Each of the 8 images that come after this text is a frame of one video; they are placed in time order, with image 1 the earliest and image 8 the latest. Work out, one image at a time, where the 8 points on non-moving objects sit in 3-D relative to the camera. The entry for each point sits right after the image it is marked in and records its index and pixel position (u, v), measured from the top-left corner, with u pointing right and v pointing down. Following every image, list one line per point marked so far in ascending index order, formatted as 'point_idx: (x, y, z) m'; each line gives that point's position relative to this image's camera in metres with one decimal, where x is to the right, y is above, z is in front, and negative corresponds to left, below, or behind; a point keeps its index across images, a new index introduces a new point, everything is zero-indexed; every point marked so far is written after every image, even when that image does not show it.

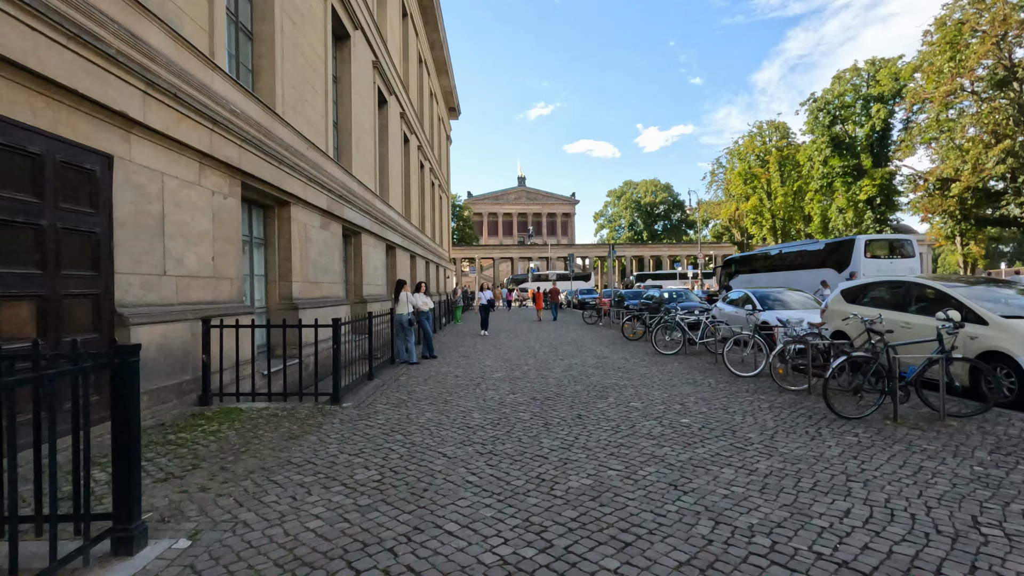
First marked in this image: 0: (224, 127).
0: (-4.0, +2.2, +7.4) m
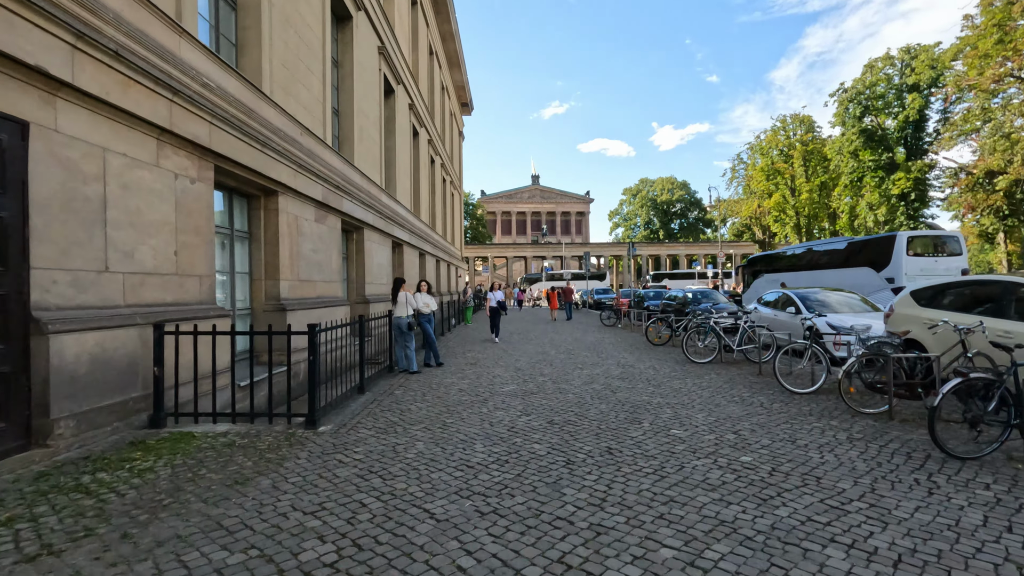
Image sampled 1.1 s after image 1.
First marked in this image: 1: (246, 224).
0: (-3.8, +2.2, +6.3) m
1: (-4.4, +1.1, +8.9) m
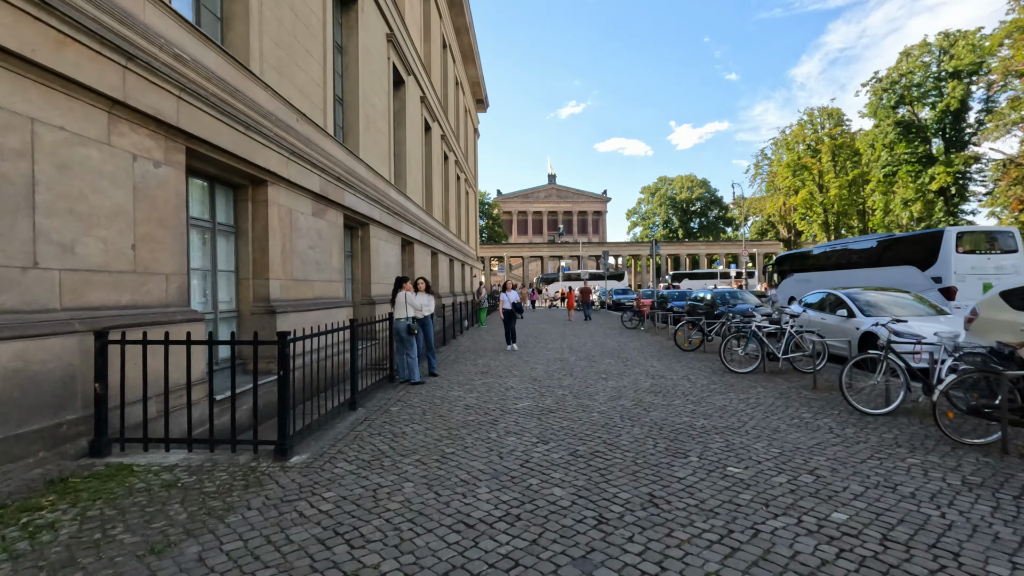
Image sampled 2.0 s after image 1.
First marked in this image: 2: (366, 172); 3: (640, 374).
0: (-3.7, +2.2, +5.4) m
1: (-4.2, +1.1, +8.0) m
2: (-3.8, +3.0, +13.7) m
3: (+2.0, -1.3, +8.3) m
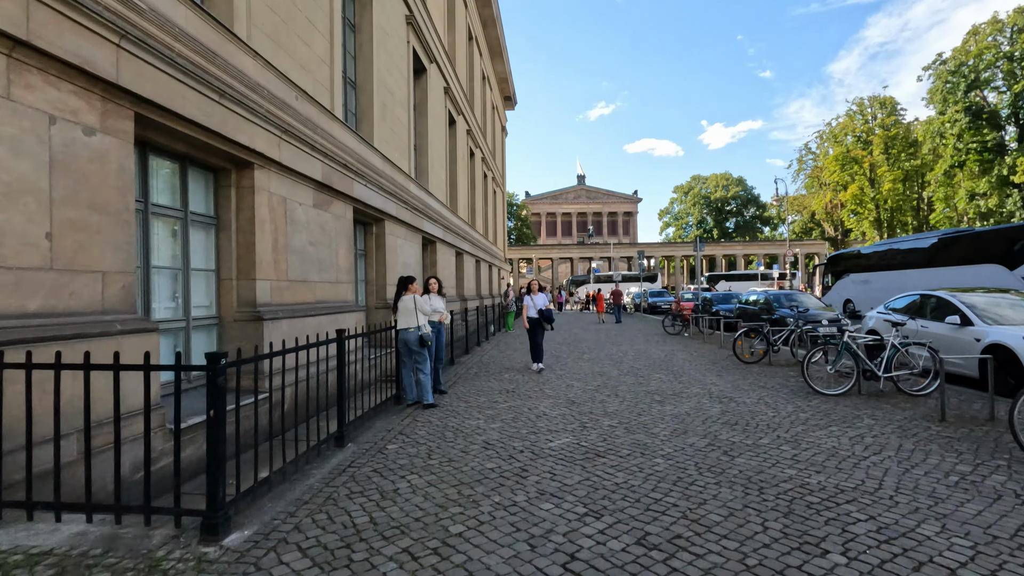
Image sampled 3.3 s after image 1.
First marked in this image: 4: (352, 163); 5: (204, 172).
0: (-3.4, +2.2, +4.2) m
1: (-3.8, +1.0, +6.8) m
2: (-3.1, +2.9, +12.4) m
3: (+2.4, -1.4, +6.8) m
4: (-3.0, +2.4, +10.0) m
5: (-3.8, +1.4, +6.7) m
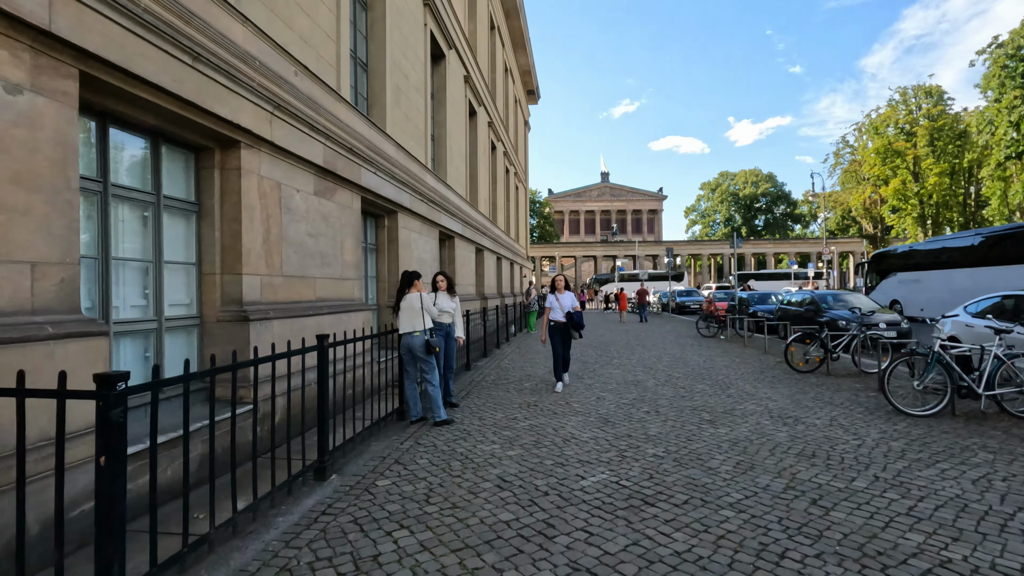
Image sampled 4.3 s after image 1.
0: (-3.3, +2.3, +3.3) m
1: (-3.6, +1.1, +6.0) m
2: (-2.6, +3.0, +11.6) m
3: (+2.6, -1.3, +5.7) m
4: (-2.6, +2.4, +9.2) m
5: (-3.6, +1.5, +5.8) m
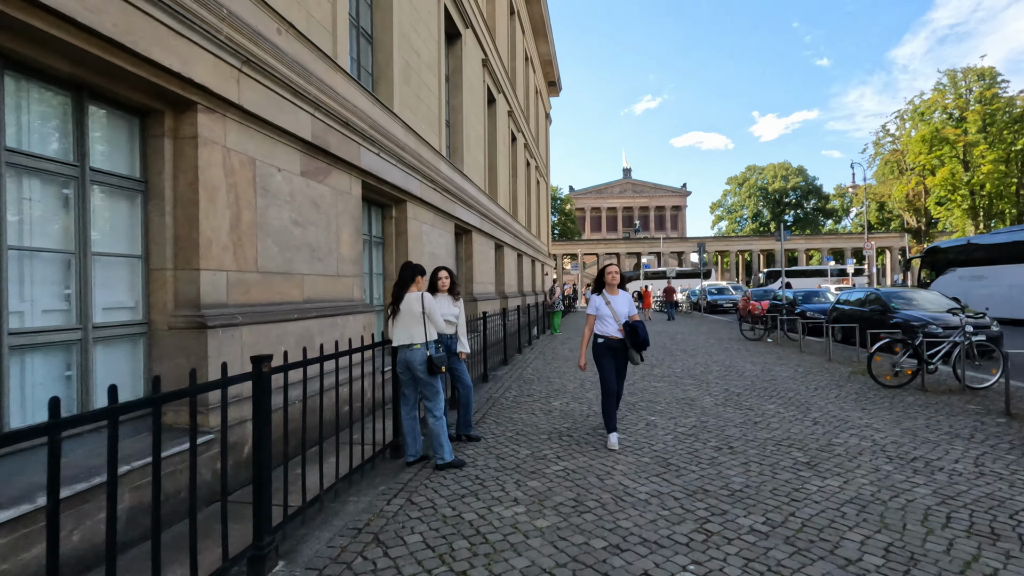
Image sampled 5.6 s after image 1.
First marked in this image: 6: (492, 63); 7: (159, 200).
0: (-3.1, +2.3, +2.1) m
1: (-3.3, +1.1, +4.7) m
2: (-2.1, +3.0, +10.3) m
3: (+2.9, -1.3, +4.3) m
4: (-2.3, +2.4, +7.9) m
5: (-3.4, +1.5, +4.6) m
6: (-0.7, +8.2, +19.5) m
7: (-3.2, +0.8, +4.8) m
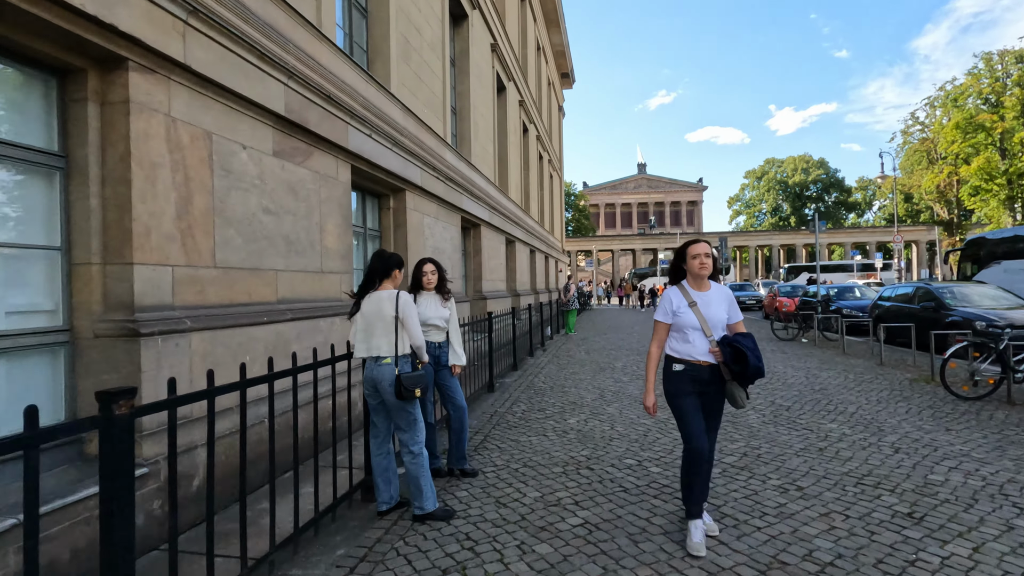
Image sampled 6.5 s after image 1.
0: (-3.2, +2.3, +1.2) m
1: (-3.3, +1.1, +3.9) m
2: (-2.0, +3.1, +9.4) m
3: (+2.9, -1.3, +3.2) m
4: (-2.2, +2.5, +7.0) m
5: (-3.3, +1.5, +3.8) m
6: (-0.4, +8.3, +18.5) m
7: (-3.1, +0.8, +3.9) m
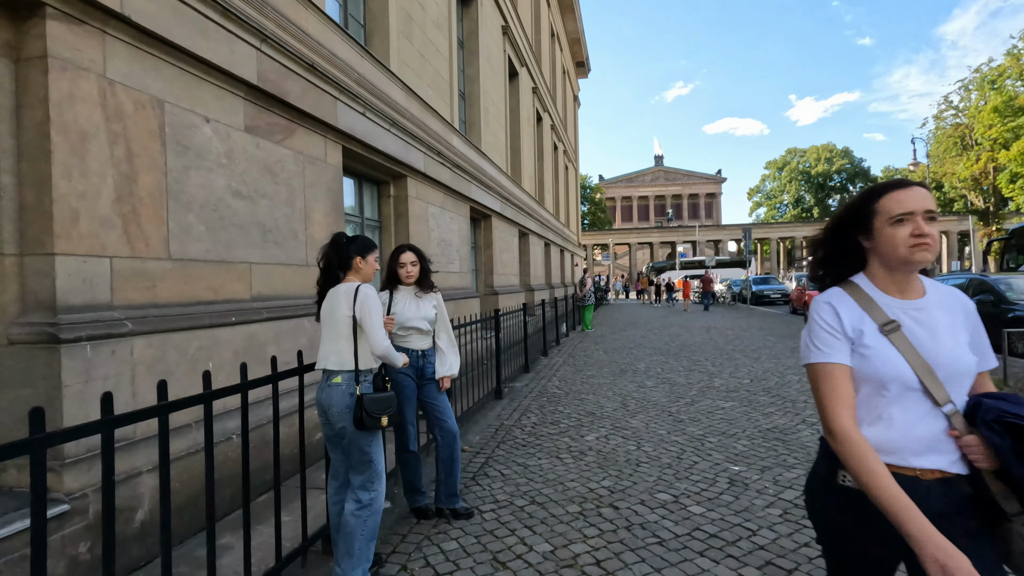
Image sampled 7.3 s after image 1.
0: (-3.3, +2.3, +0.5) m
1: (-3.3, +1.1, +3.2) m
2: (-1.8, +3.2, +8.6) m
3: (+2.9, -1.2, +2.4) m
4: (-2.1, +2.5, +6.3) m
5: (-3.3, +1.5, +3.1) m
6: (+0.1, +8.5, +17.7) m
7: (-3.1, +0.8, +3.2) m
